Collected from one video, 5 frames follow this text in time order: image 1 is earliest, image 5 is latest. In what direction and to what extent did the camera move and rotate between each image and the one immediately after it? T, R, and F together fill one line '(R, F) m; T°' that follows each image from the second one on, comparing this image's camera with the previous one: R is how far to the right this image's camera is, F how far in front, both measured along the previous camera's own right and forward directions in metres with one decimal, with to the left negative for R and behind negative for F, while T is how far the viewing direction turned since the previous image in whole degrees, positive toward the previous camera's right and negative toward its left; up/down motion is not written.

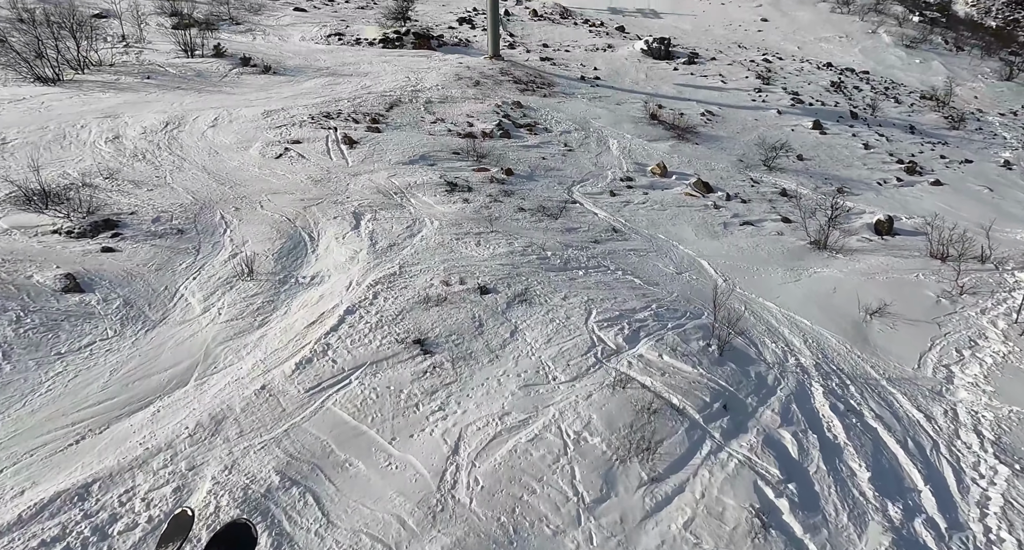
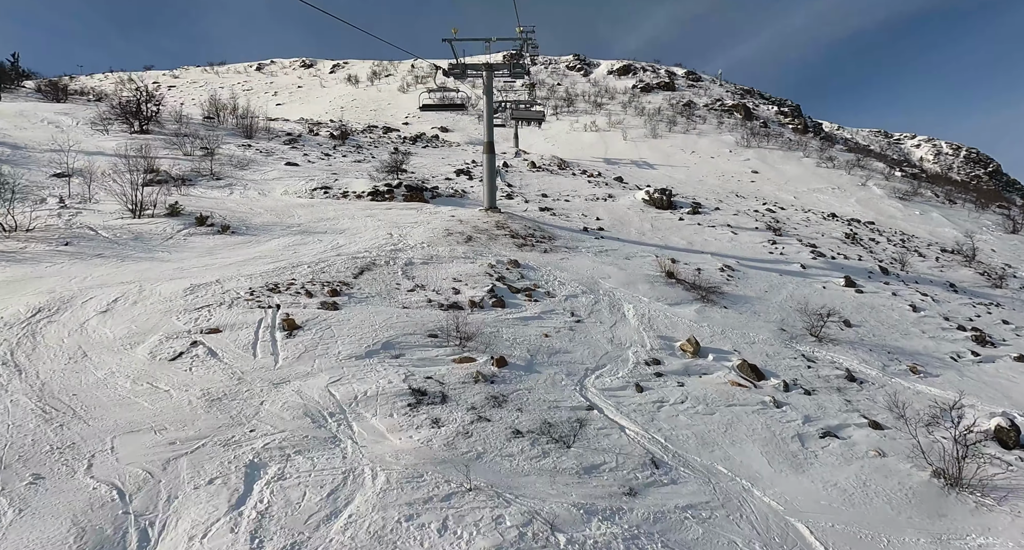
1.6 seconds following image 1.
(+0.1, +2.7) m; 0°
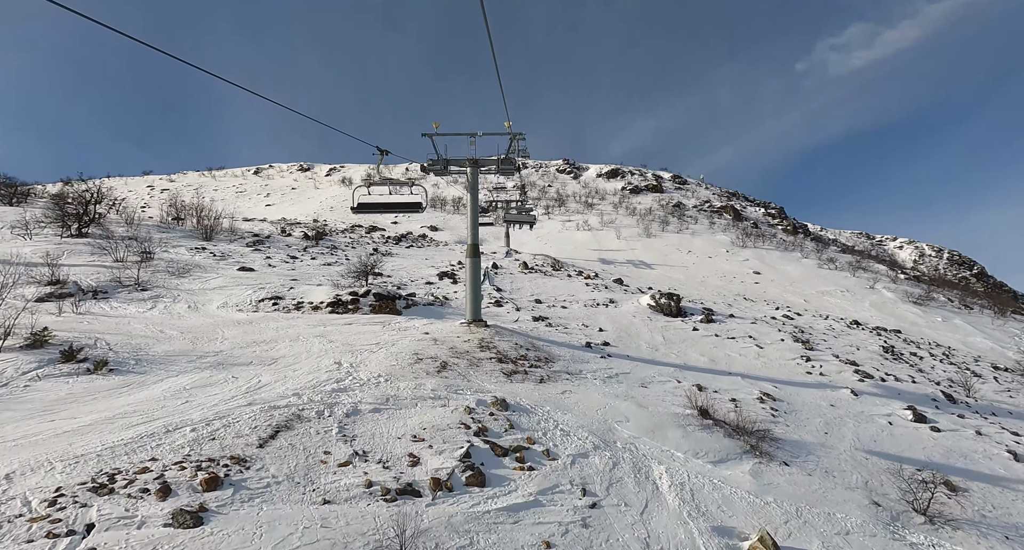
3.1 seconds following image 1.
(+0.1, +3.4) m; +1°
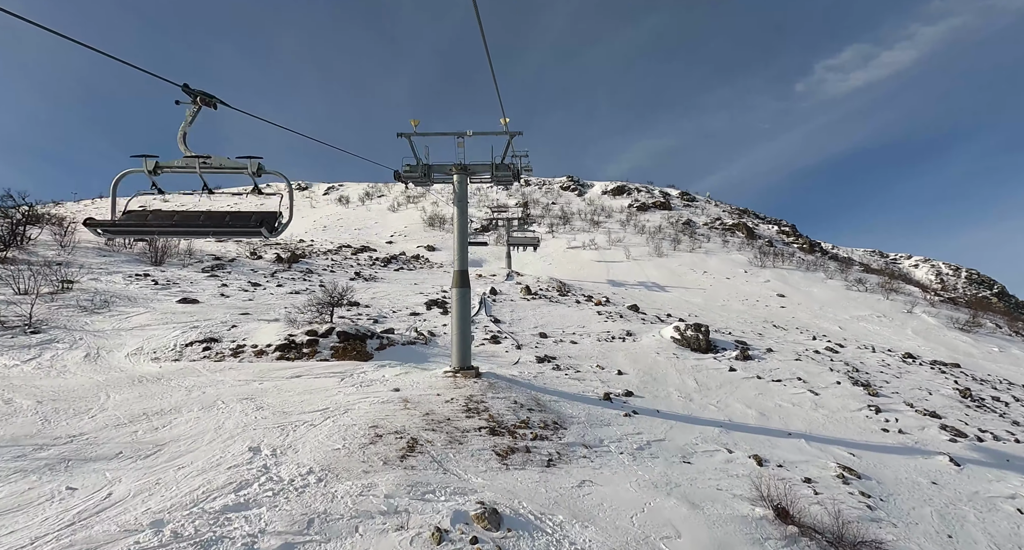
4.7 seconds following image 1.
(+0.1, +3.6) m; 0°
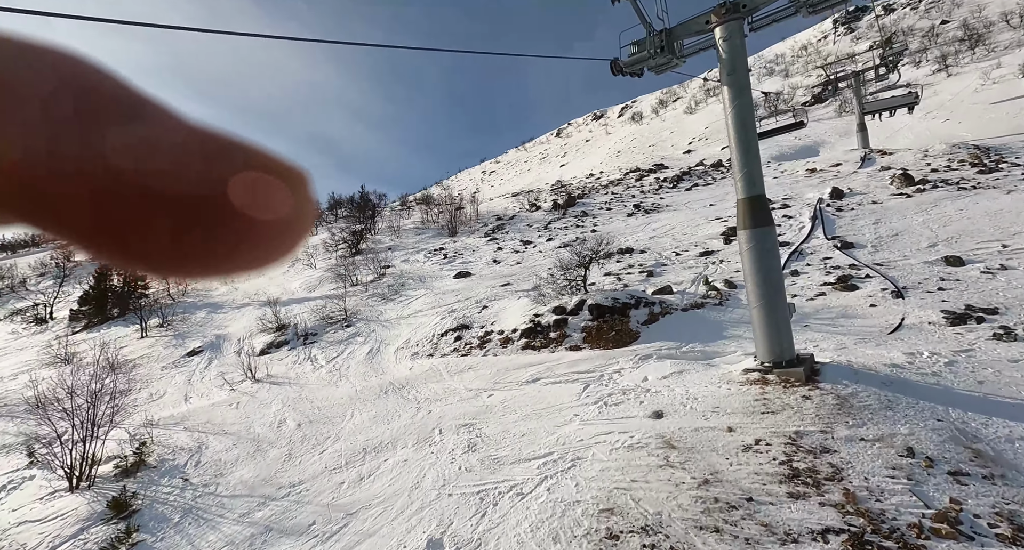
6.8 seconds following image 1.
(+0.2, +5.3) m; -33°
